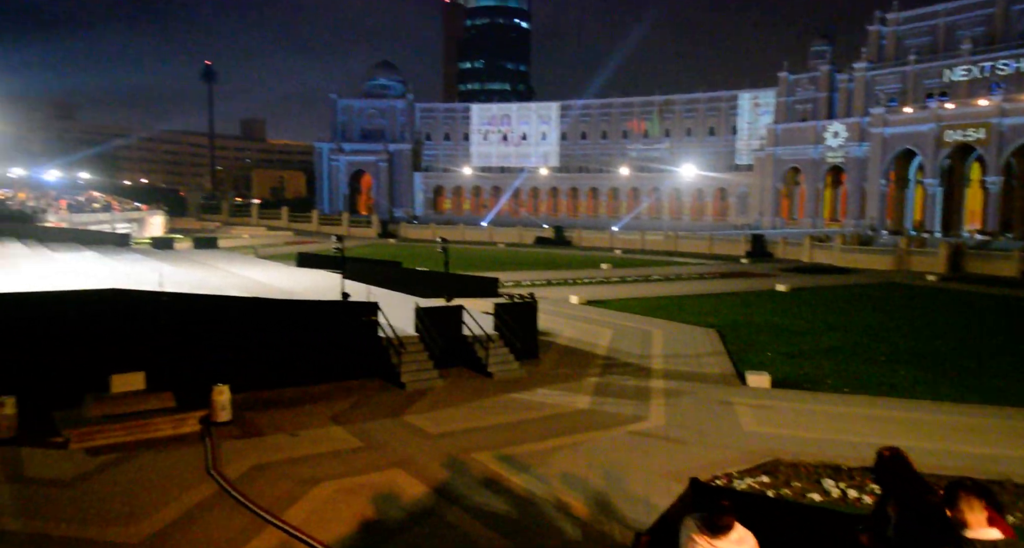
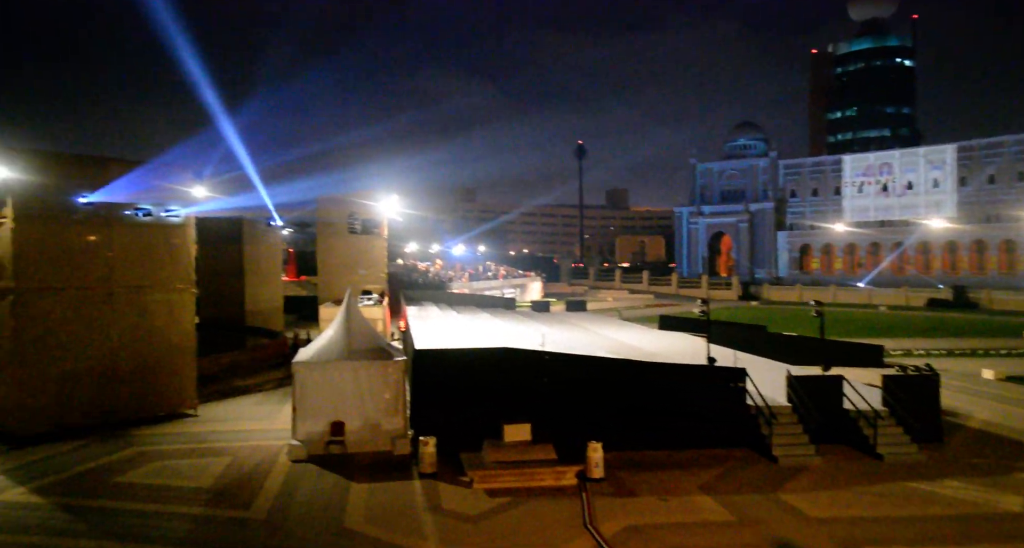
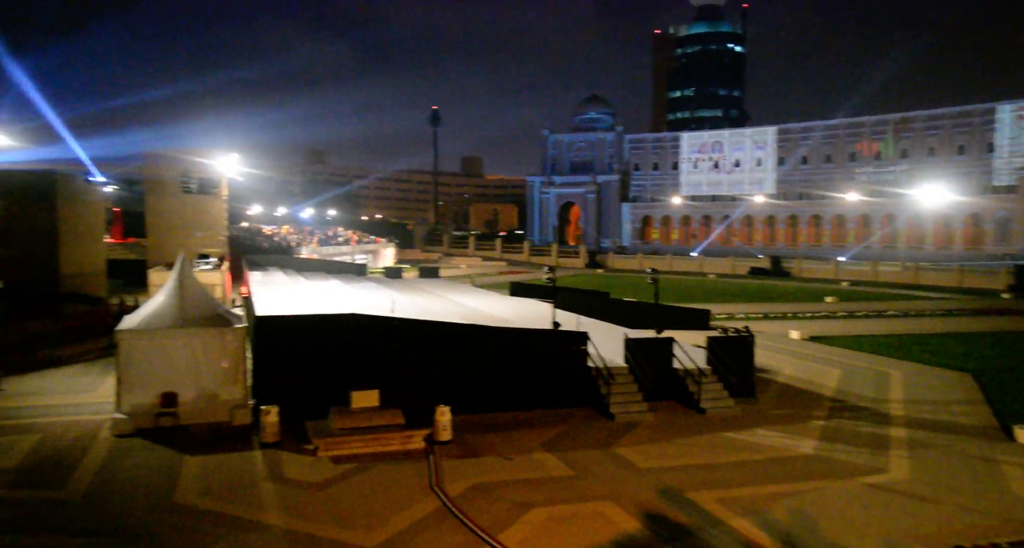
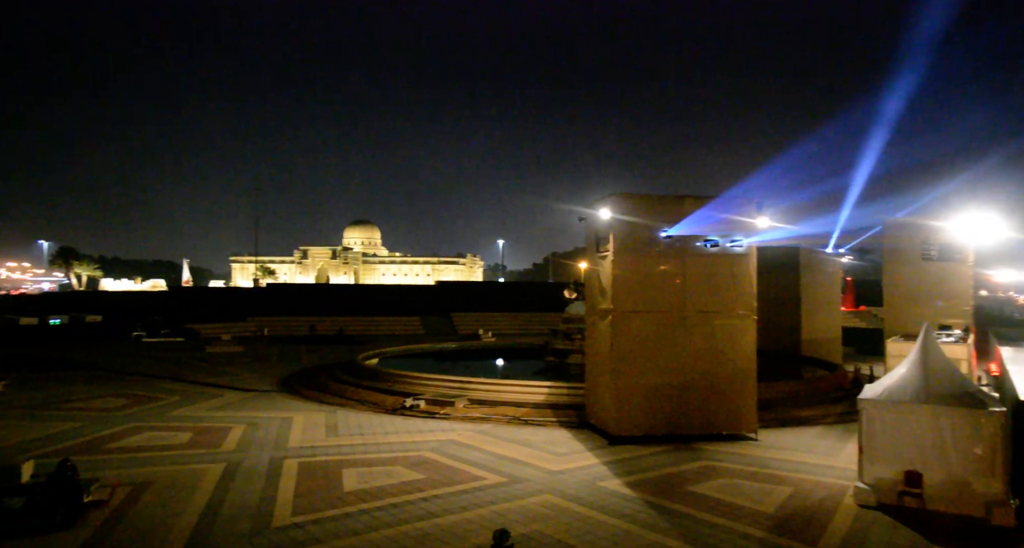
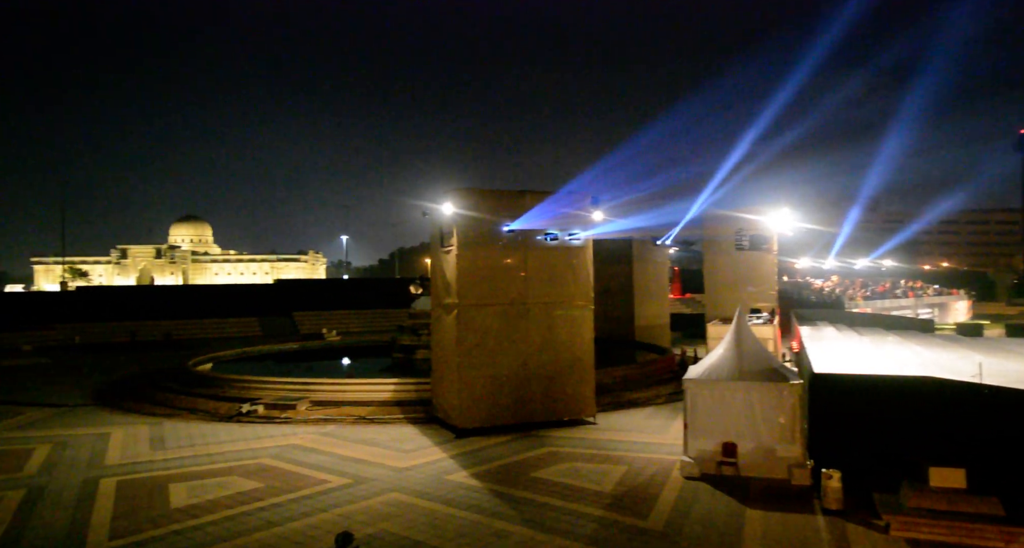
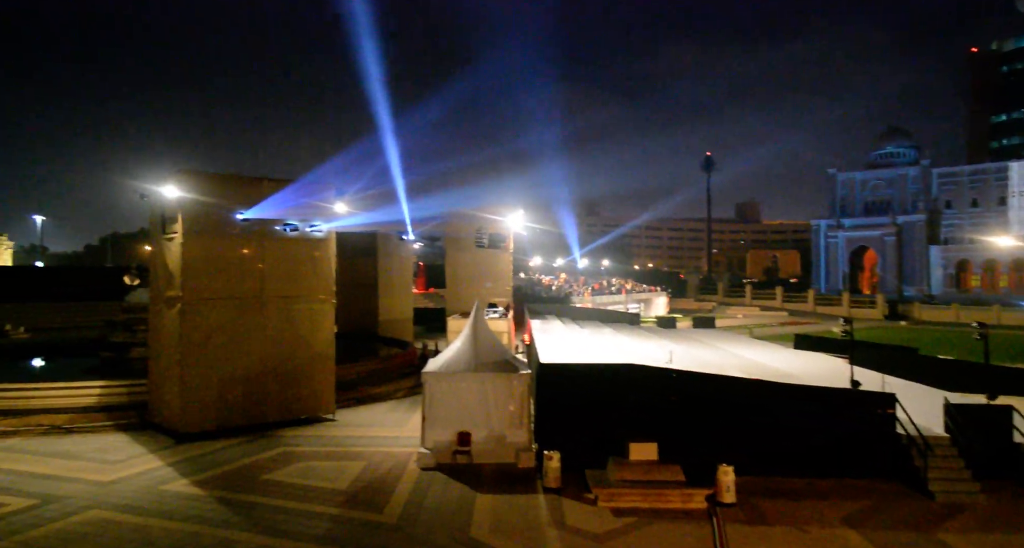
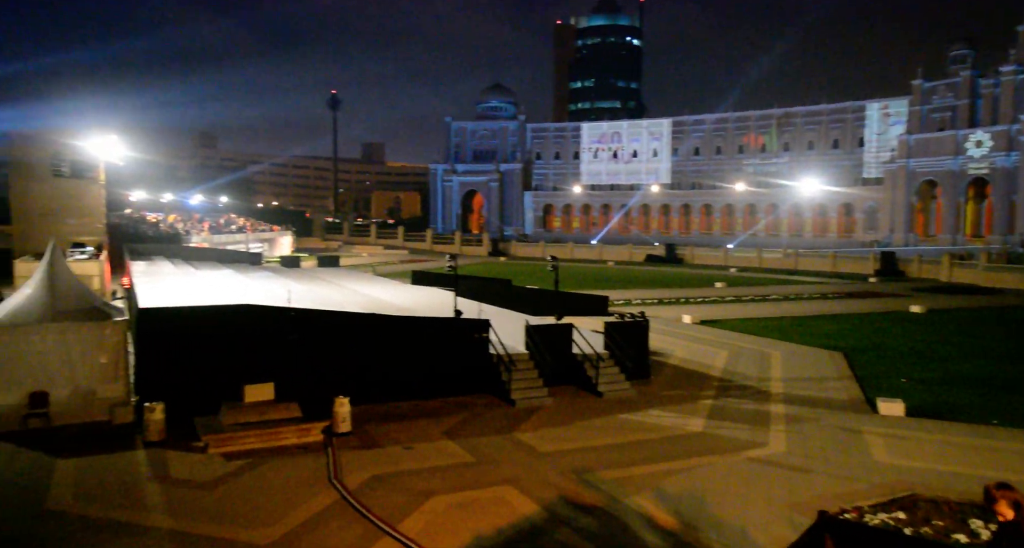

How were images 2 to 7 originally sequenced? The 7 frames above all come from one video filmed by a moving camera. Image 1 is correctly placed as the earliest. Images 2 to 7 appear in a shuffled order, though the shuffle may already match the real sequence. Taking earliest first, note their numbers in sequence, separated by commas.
7, 3, 2, 6, 5, 4
